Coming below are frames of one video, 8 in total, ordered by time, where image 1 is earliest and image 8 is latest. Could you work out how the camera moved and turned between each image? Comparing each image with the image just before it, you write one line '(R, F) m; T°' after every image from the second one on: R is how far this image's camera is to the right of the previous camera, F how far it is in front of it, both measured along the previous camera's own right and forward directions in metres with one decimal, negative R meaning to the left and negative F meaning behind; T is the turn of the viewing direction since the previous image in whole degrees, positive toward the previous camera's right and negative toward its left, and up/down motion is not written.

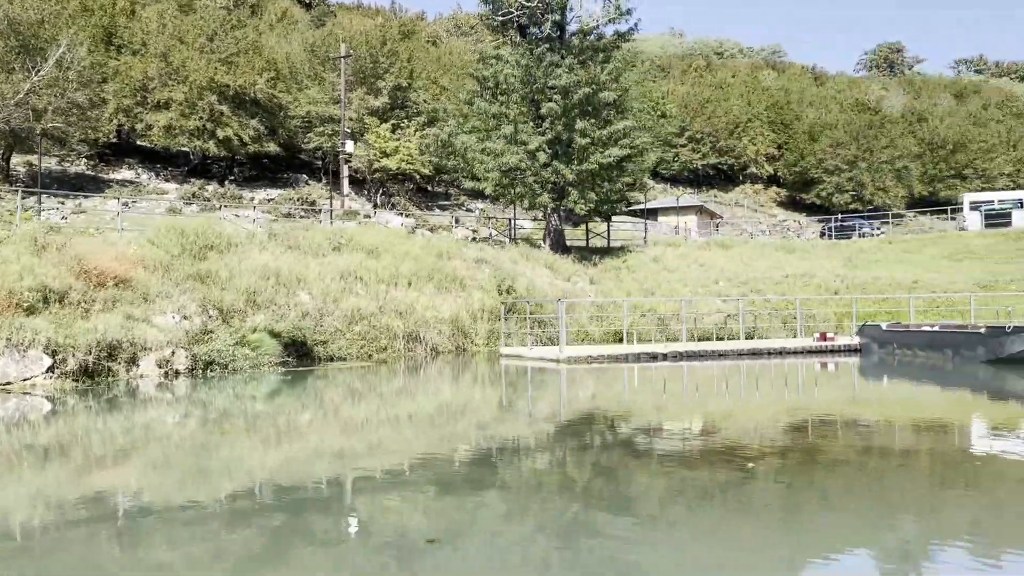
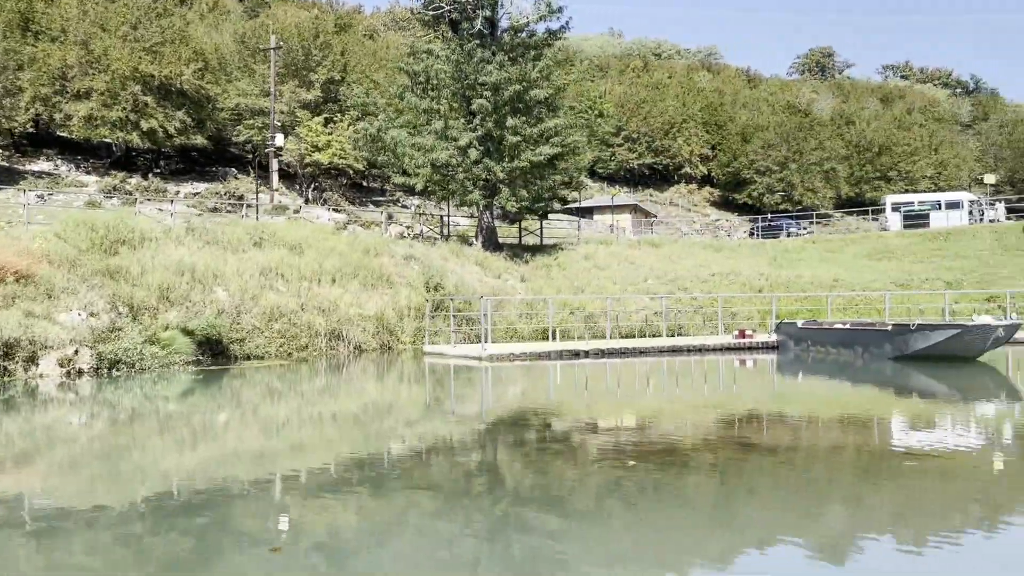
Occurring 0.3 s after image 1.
(+0.4, +0.1) m; +4°
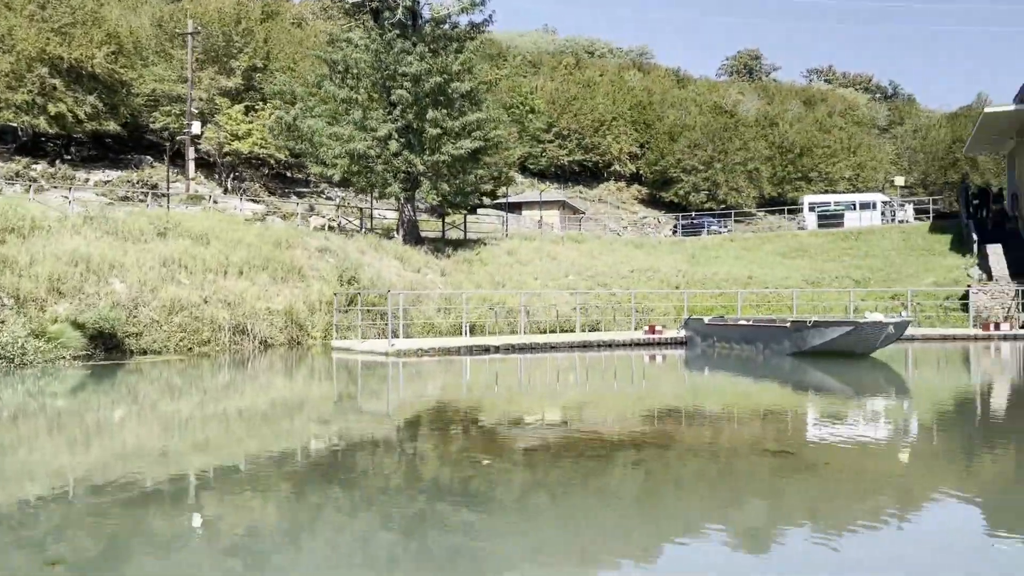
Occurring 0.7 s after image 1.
(+0.5, +0.2) m; +4°
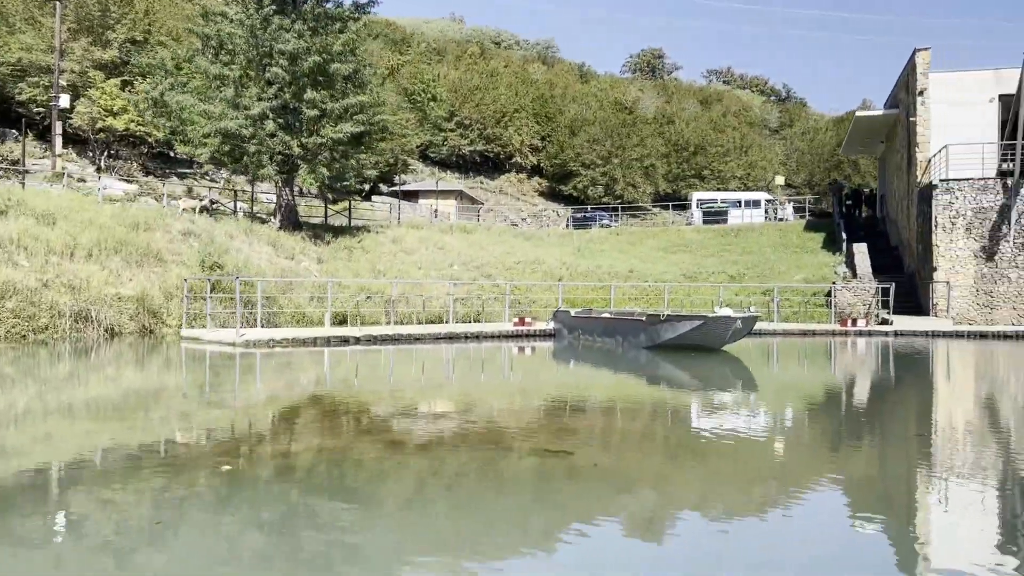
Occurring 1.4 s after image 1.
(+0.8, +0.3) m; +6°
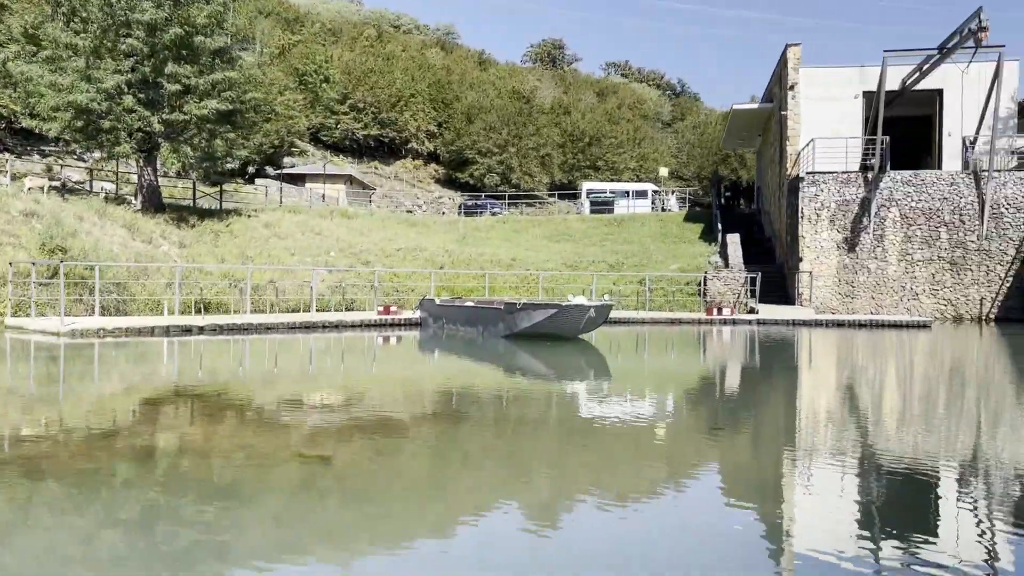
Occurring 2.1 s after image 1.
(+0.7, +0.4) m; +7°
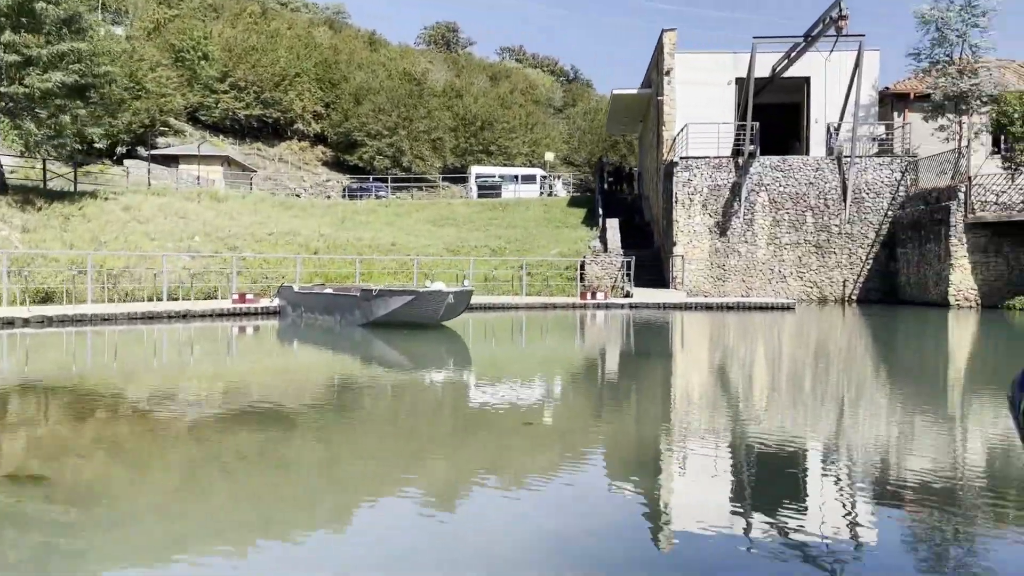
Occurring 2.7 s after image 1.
(+0.6, +0.5) m; +7°
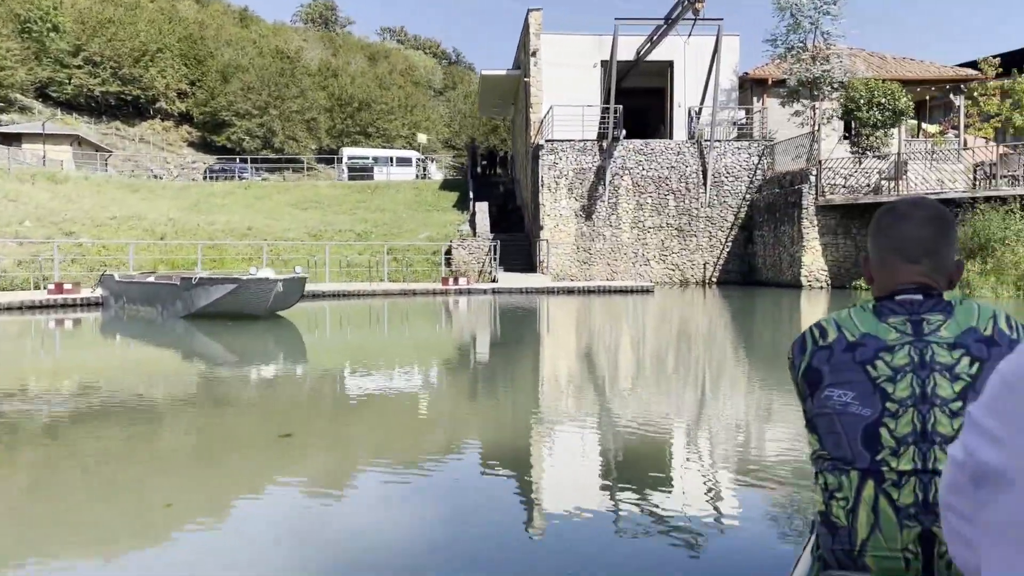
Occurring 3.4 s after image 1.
(+0.7, +0.6) m; +8°
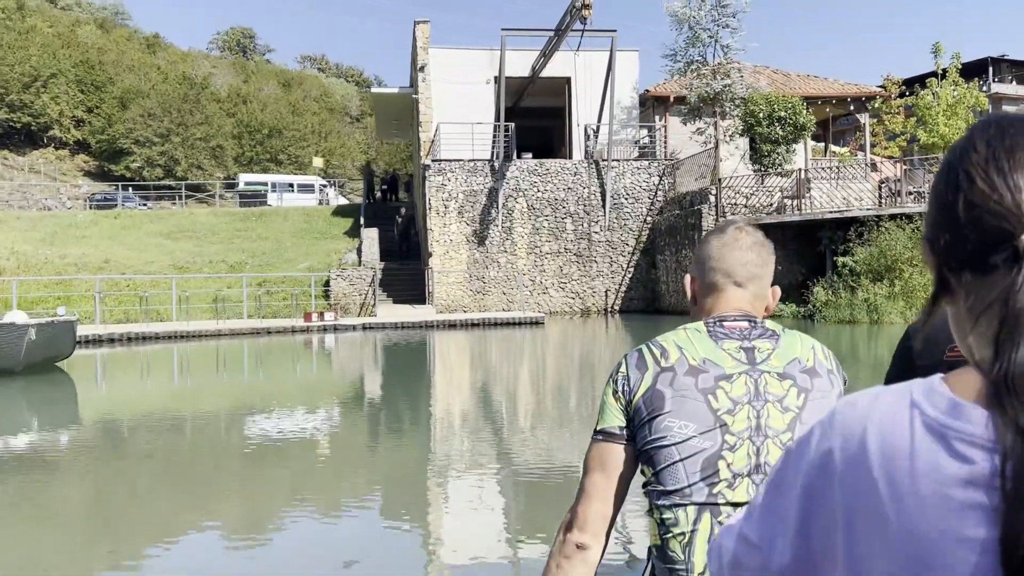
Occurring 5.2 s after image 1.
(+1.2, +1.8) m; +4°
